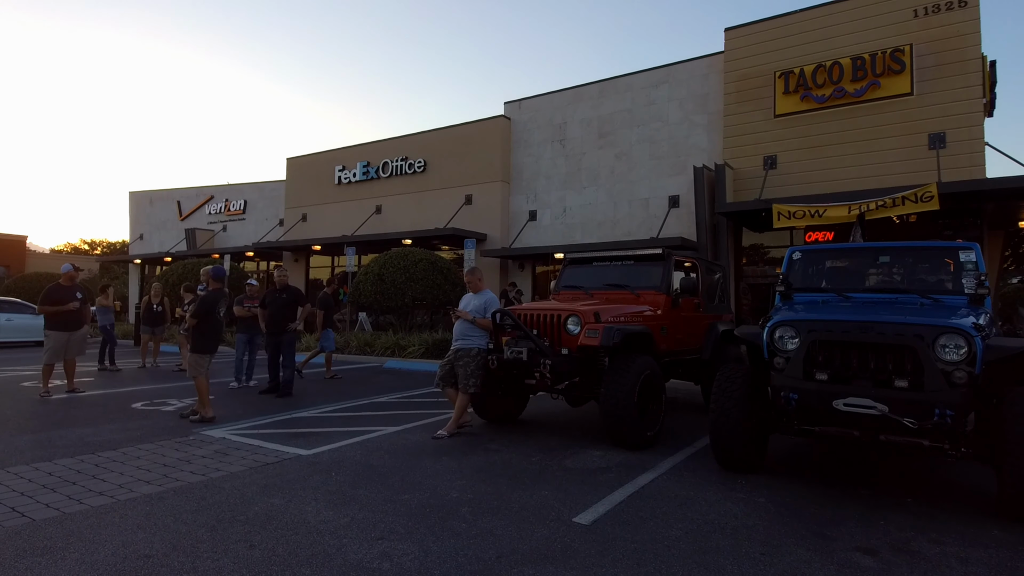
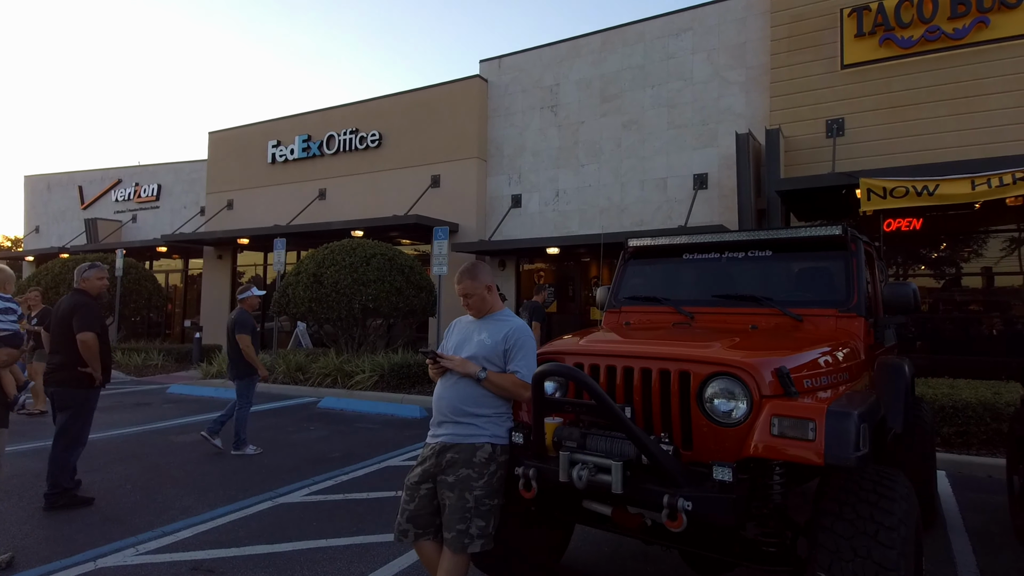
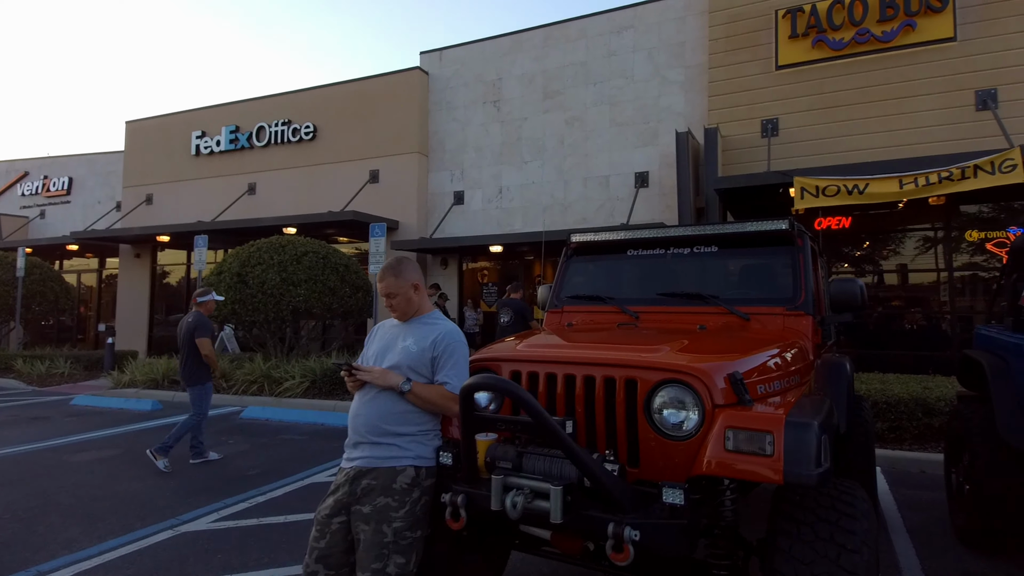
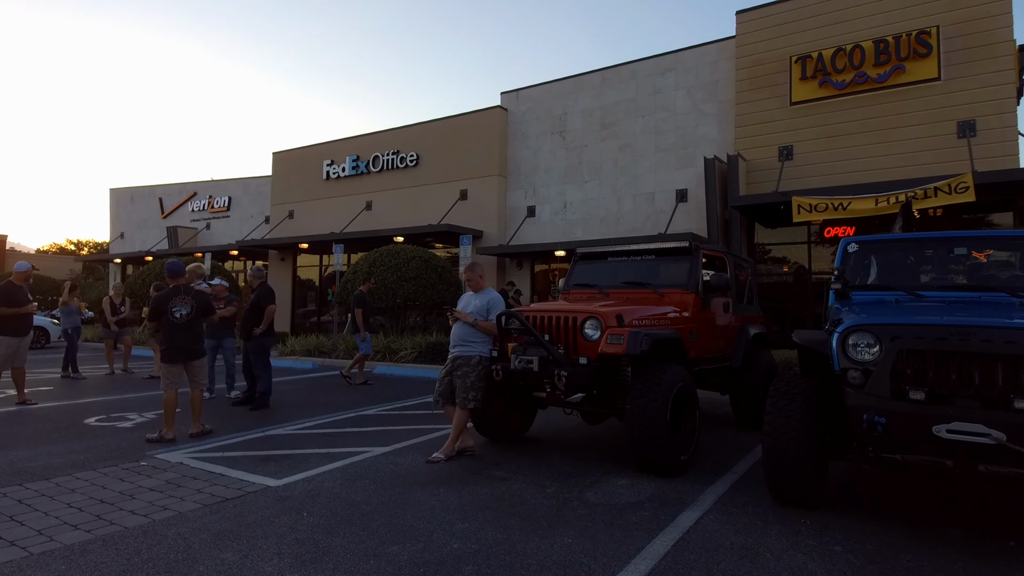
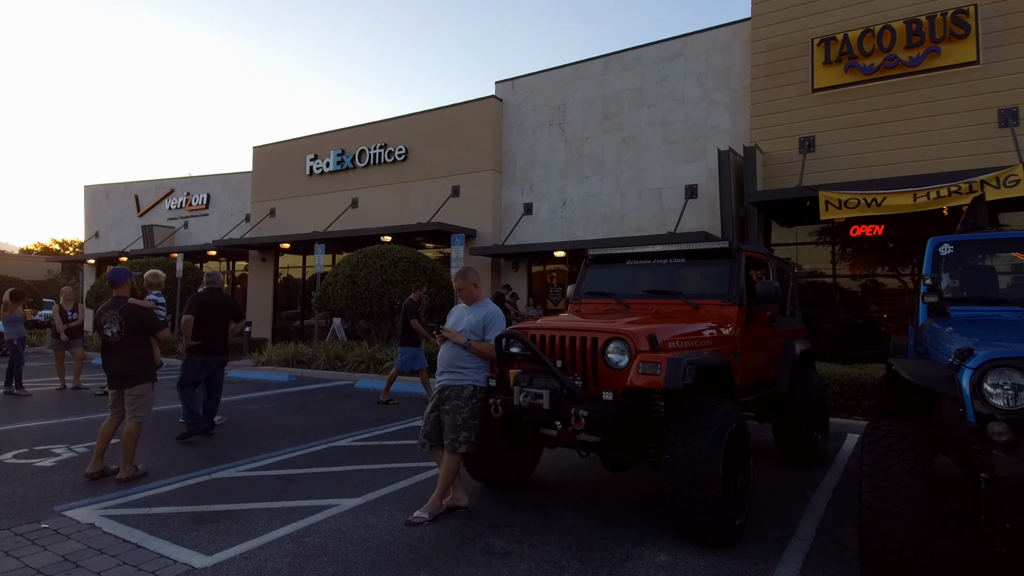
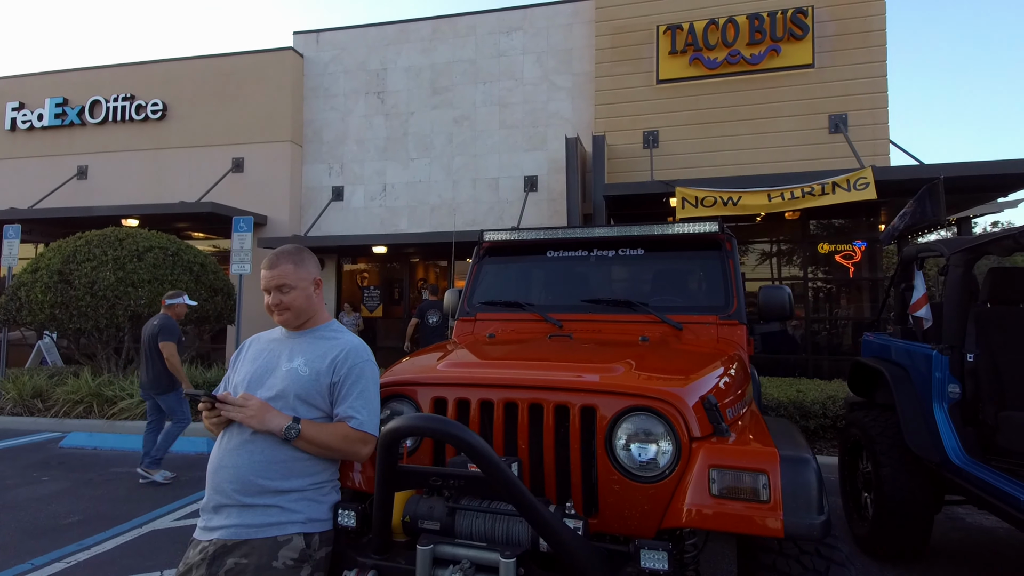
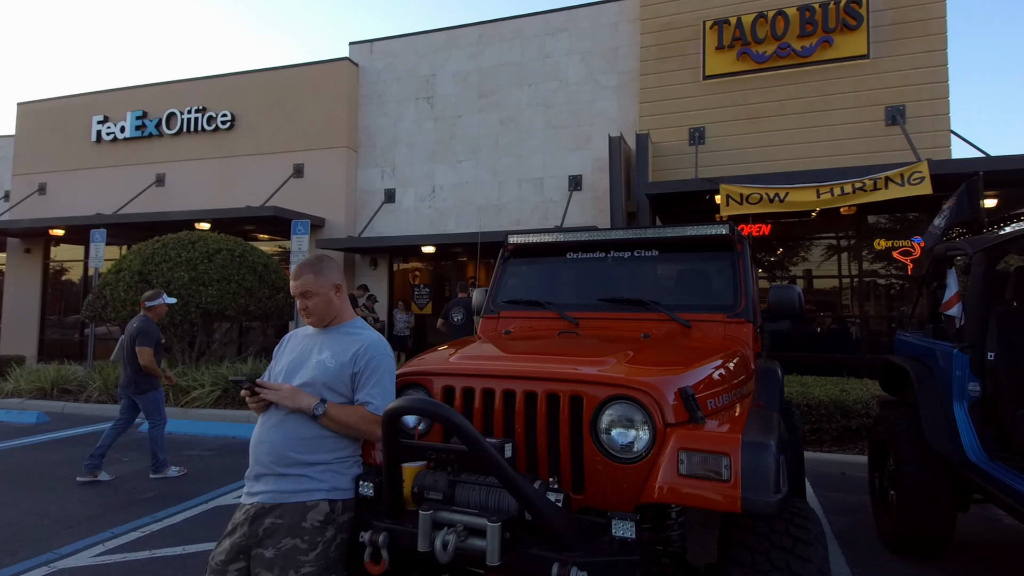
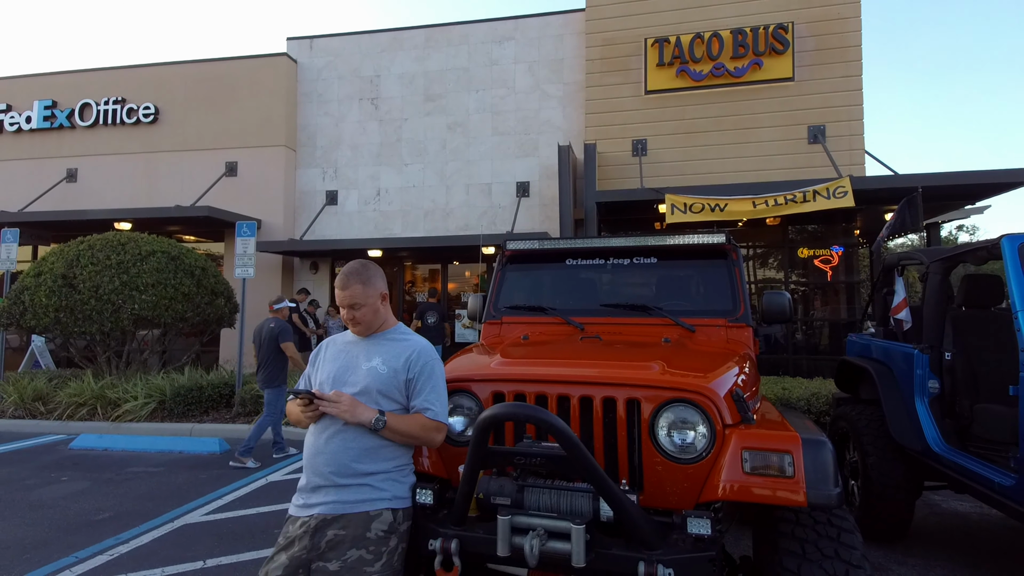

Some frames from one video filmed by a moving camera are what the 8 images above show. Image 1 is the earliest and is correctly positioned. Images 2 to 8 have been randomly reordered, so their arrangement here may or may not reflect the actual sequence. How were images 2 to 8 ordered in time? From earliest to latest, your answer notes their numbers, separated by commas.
4, 5, 2, 3, 7, 6, 8
